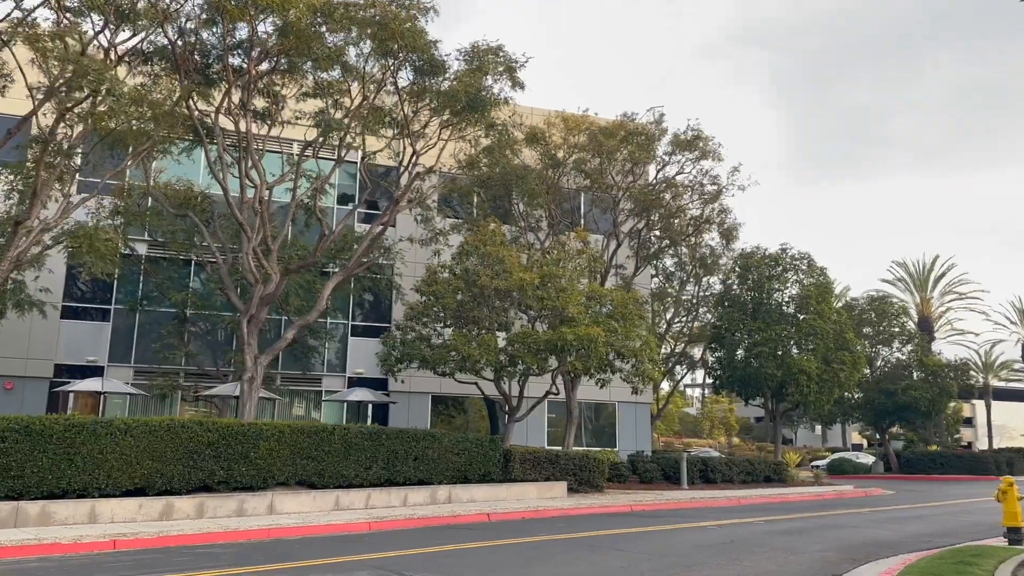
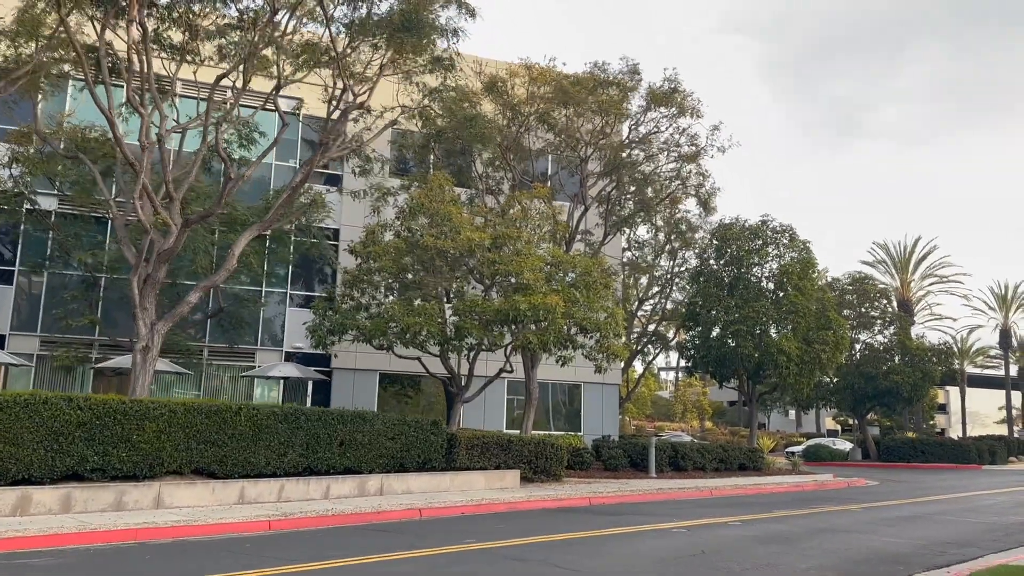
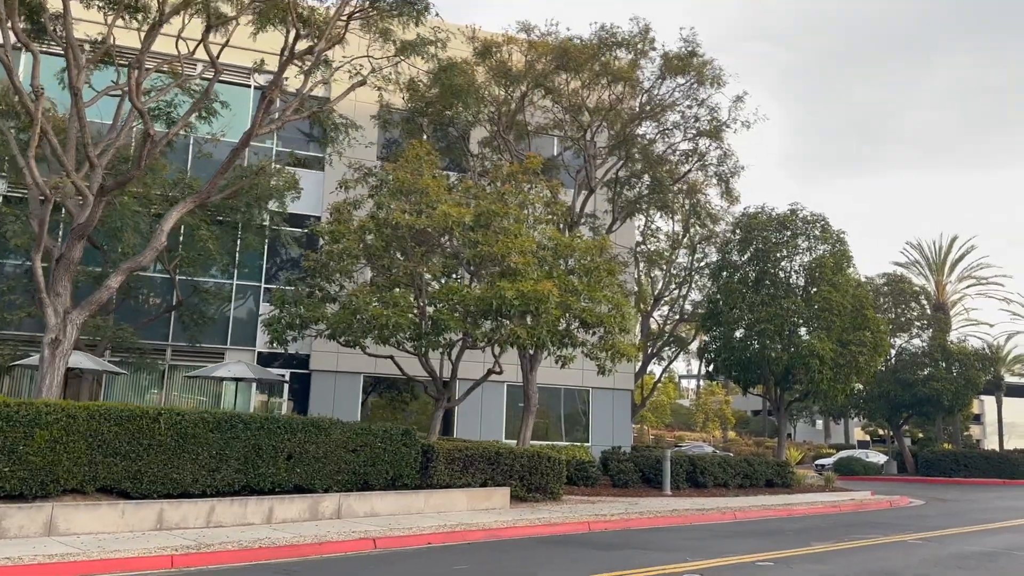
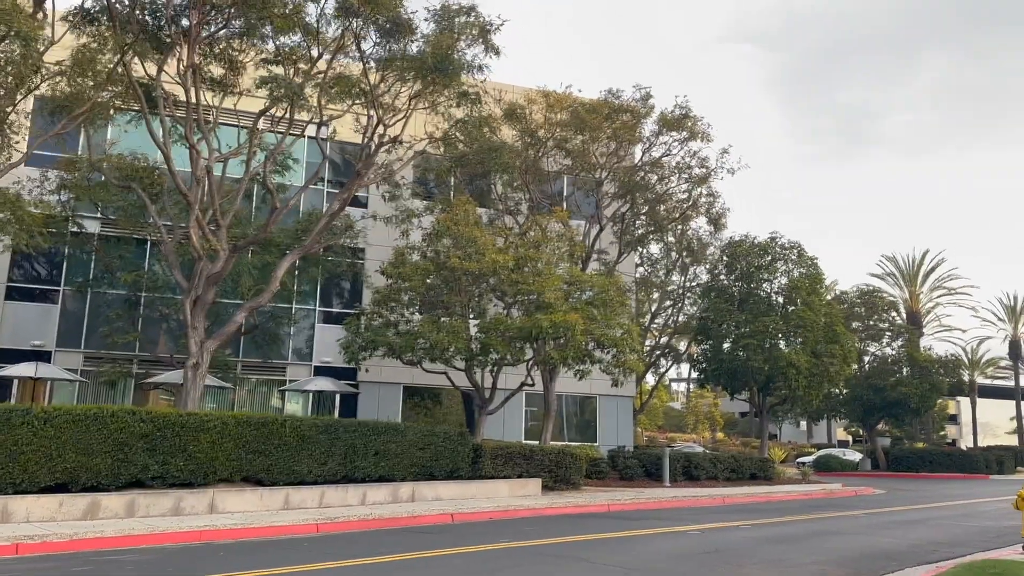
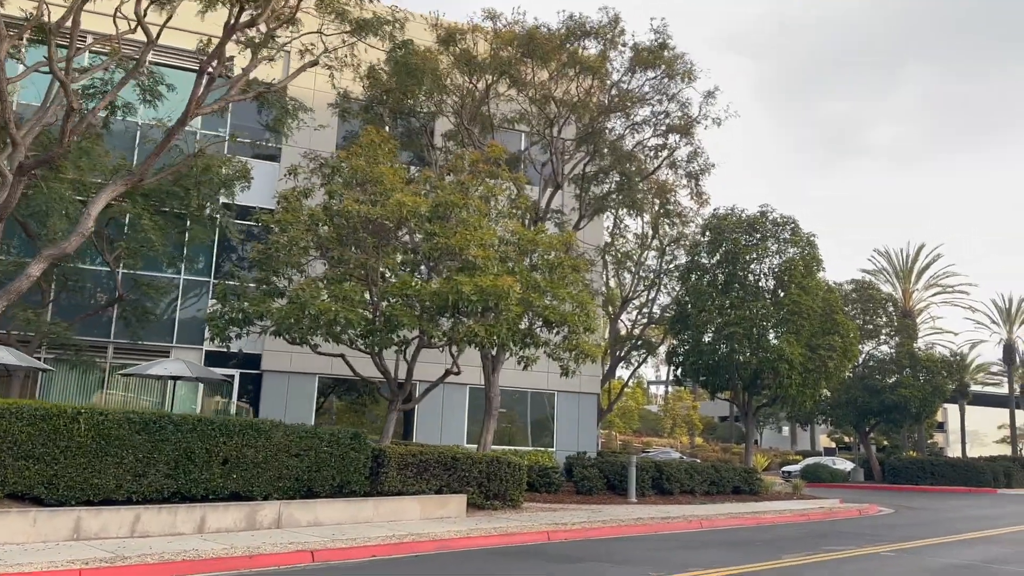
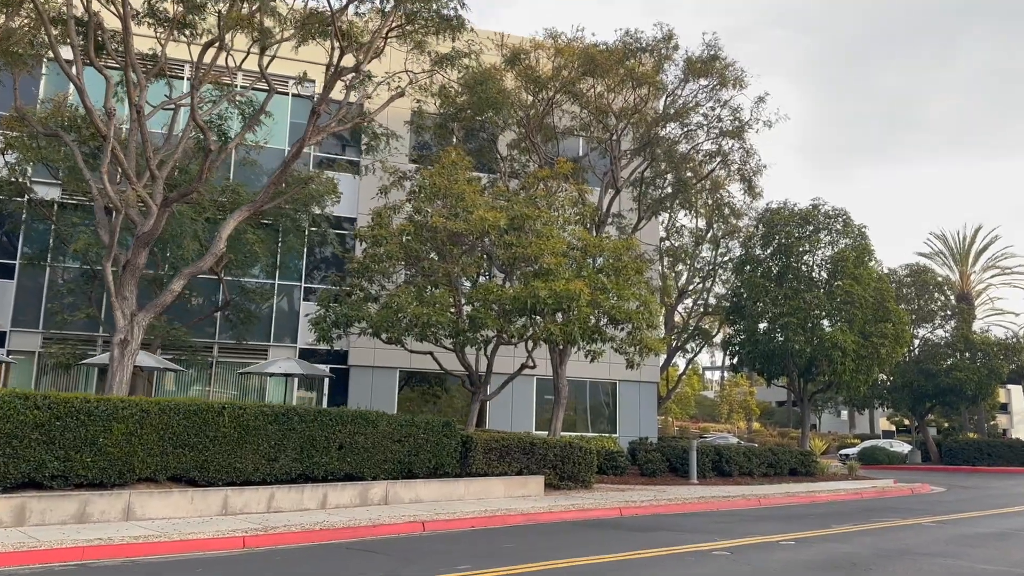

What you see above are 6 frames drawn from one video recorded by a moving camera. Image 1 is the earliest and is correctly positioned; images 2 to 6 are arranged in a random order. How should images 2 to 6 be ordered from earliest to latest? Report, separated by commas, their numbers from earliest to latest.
4, 2, 6, 3, 5
